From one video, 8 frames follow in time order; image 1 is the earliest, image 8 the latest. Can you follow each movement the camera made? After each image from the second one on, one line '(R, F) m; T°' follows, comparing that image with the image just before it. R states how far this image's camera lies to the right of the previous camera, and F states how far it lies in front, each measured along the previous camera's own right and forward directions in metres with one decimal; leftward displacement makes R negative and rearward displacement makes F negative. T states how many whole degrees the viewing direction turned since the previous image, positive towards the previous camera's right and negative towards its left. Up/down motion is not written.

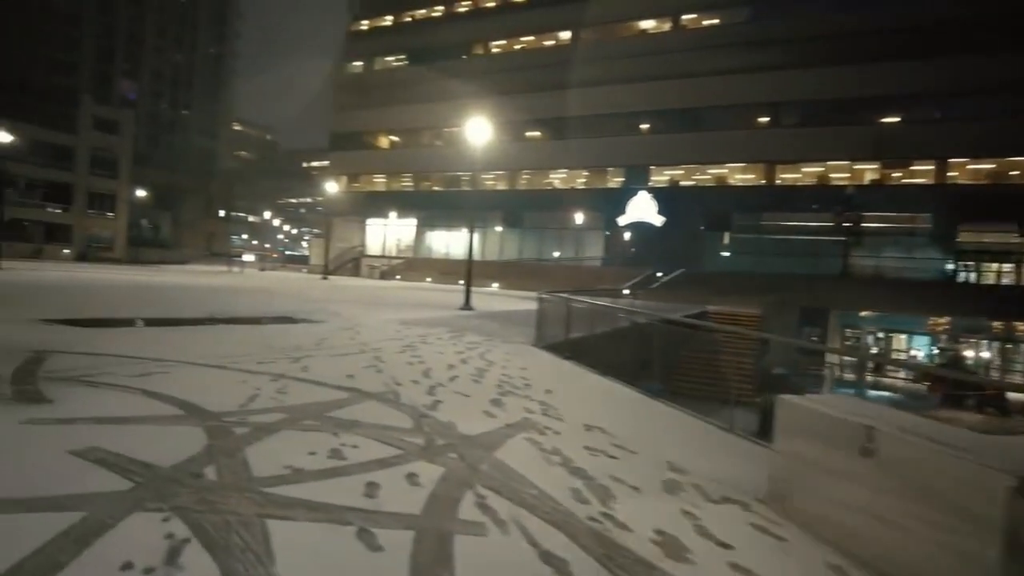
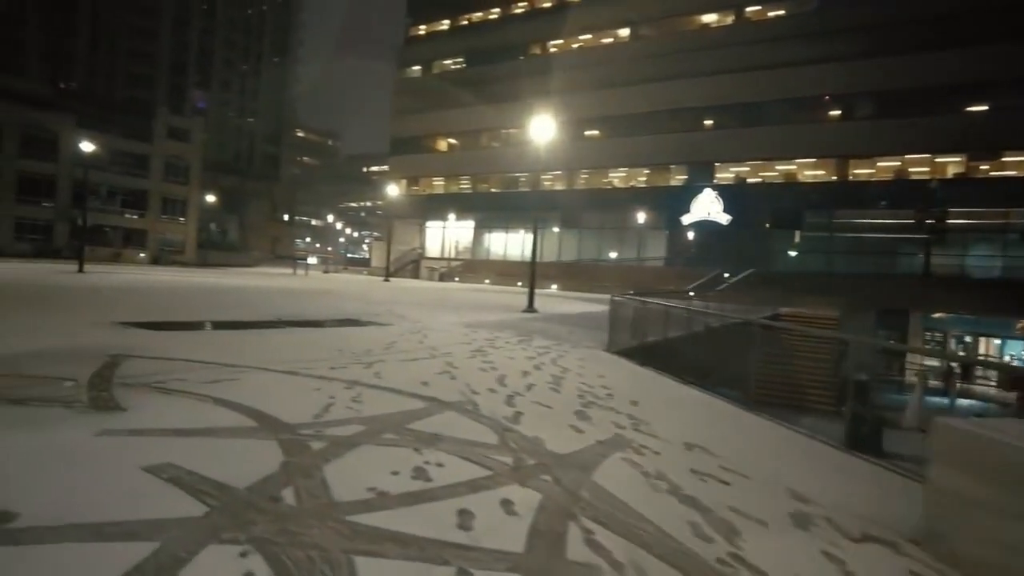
(-0.3, +0.5) m; -5°
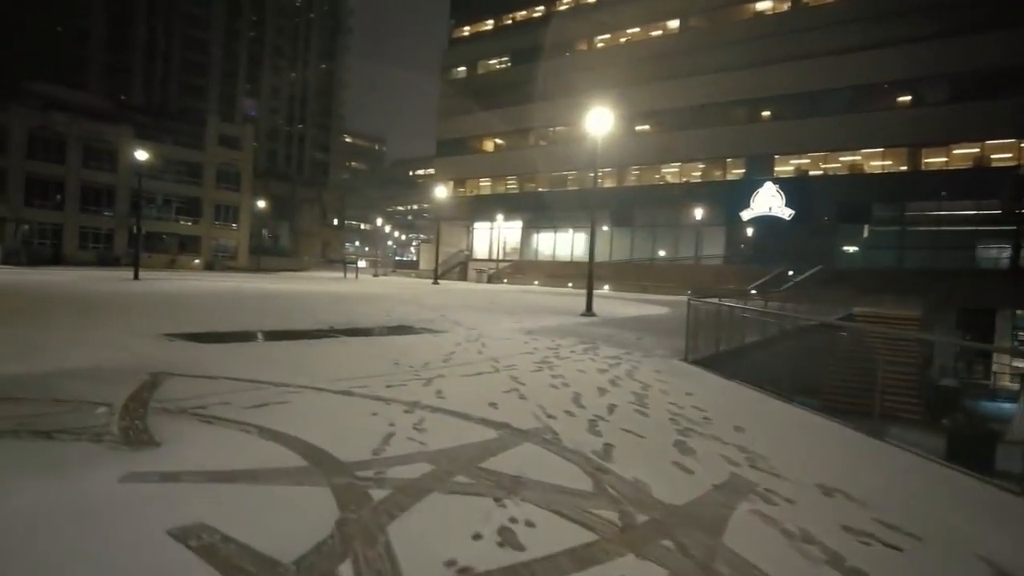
(-0.4, +1.0) m; -4°
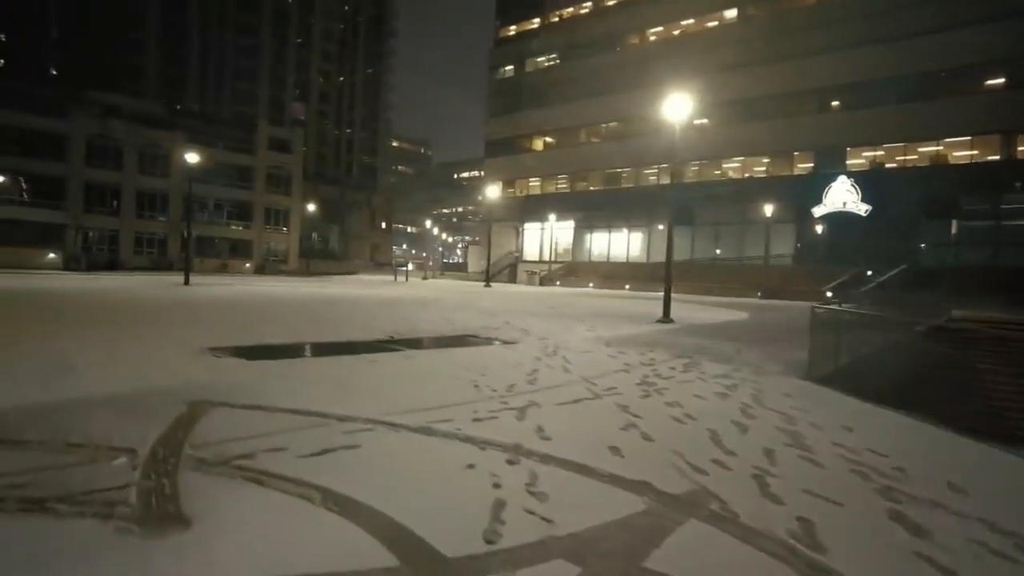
(-0.7, +1.6) m; -4°
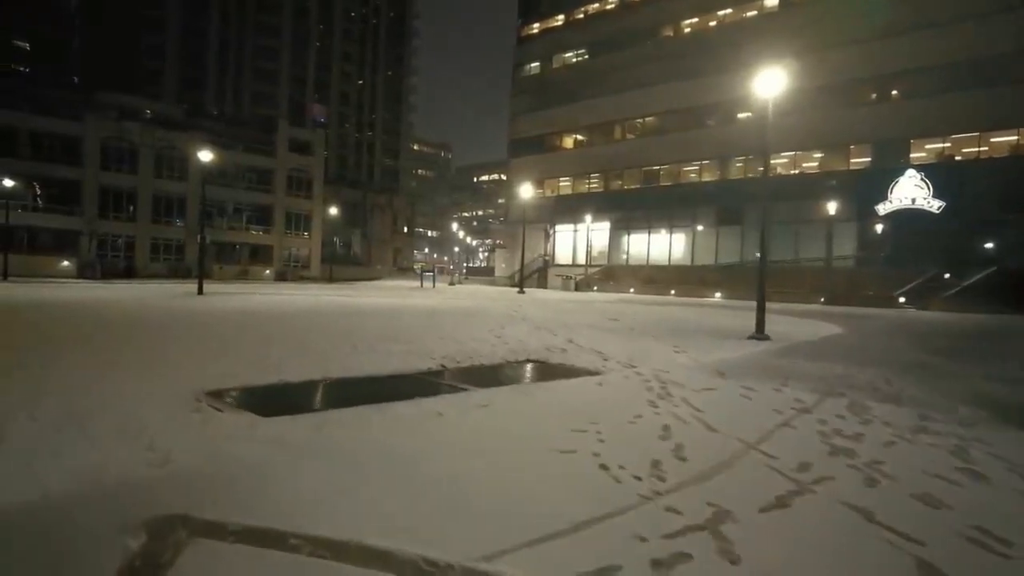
(-1.0, +2.8) m; -2°
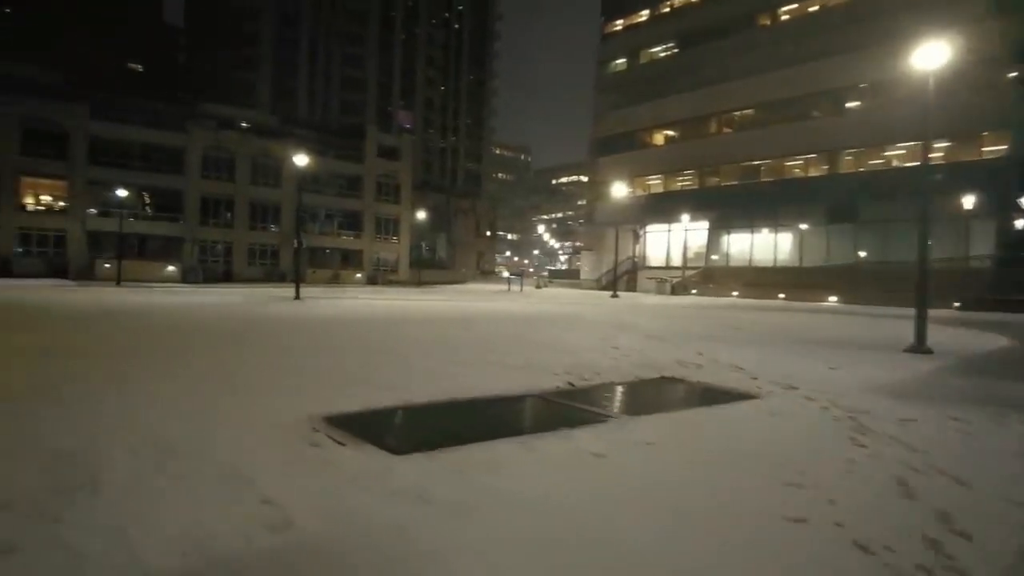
(-0.8, +1.2) m; -7°
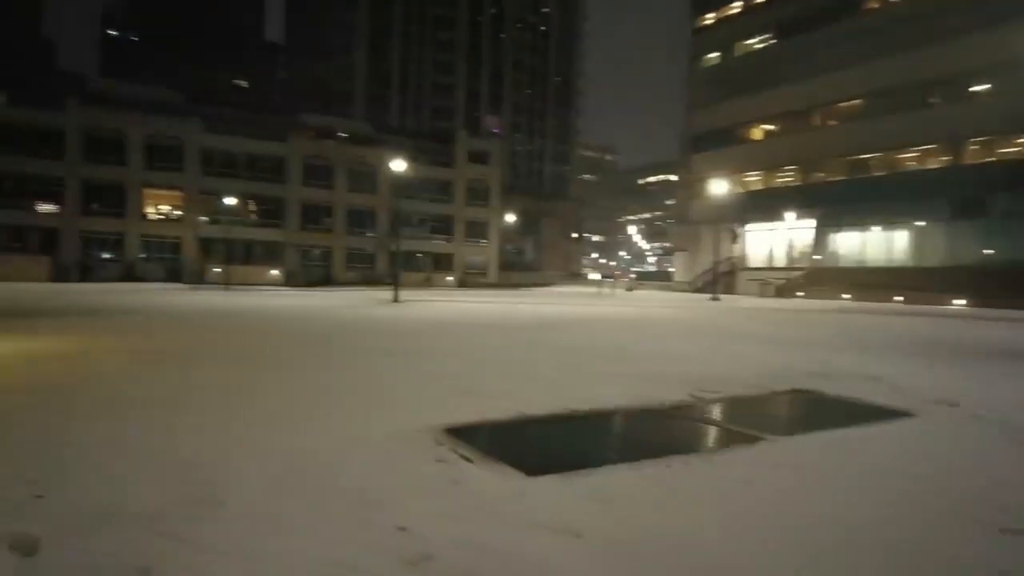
(-0.4, +0.5) m; -7°
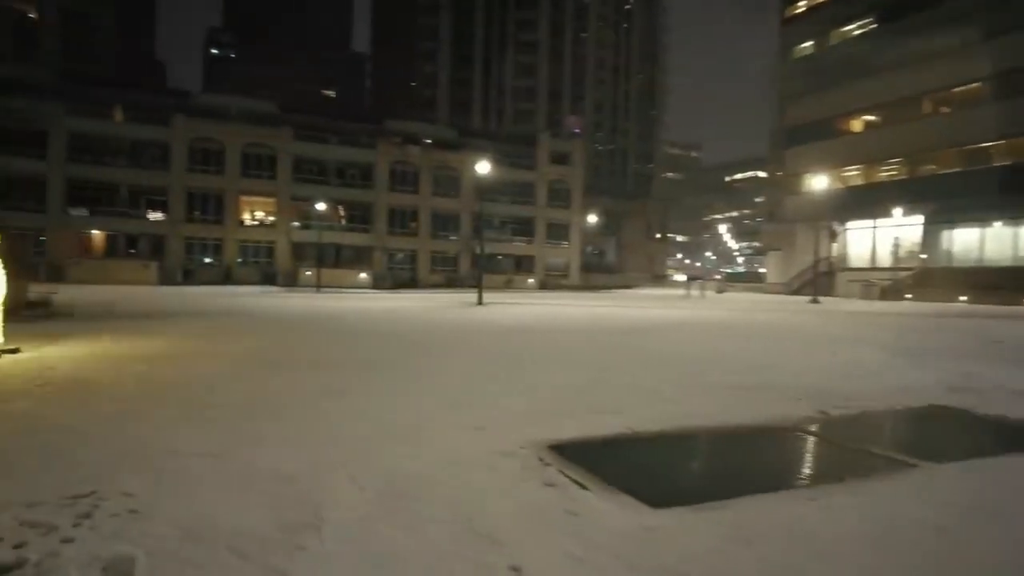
(-0.3, +0.5) m; -7°
